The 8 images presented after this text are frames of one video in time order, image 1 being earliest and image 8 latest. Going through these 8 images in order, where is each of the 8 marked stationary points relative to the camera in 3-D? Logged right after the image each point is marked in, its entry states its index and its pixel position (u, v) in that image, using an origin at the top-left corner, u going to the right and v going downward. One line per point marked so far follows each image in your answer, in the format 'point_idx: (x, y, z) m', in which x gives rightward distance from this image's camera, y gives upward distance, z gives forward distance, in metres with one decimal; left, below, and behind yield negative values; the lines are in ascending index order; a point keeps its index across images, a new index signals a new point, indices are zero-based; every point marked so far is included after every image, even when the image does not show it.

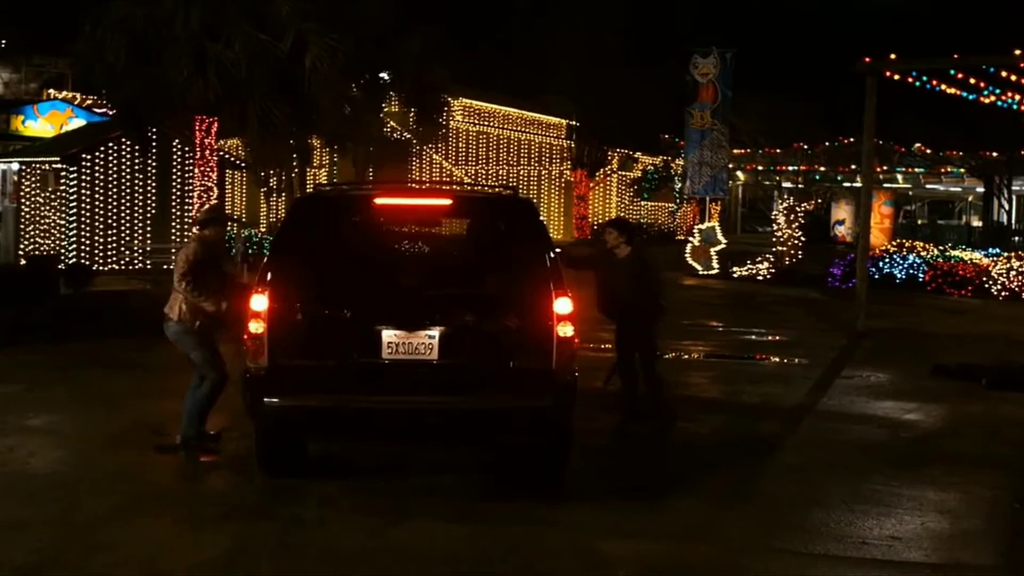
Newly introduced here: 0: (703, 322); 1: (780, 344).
0: (+2.6, -0.5, +17.5) m
1: (+3.1, -0.6, +14.7) m
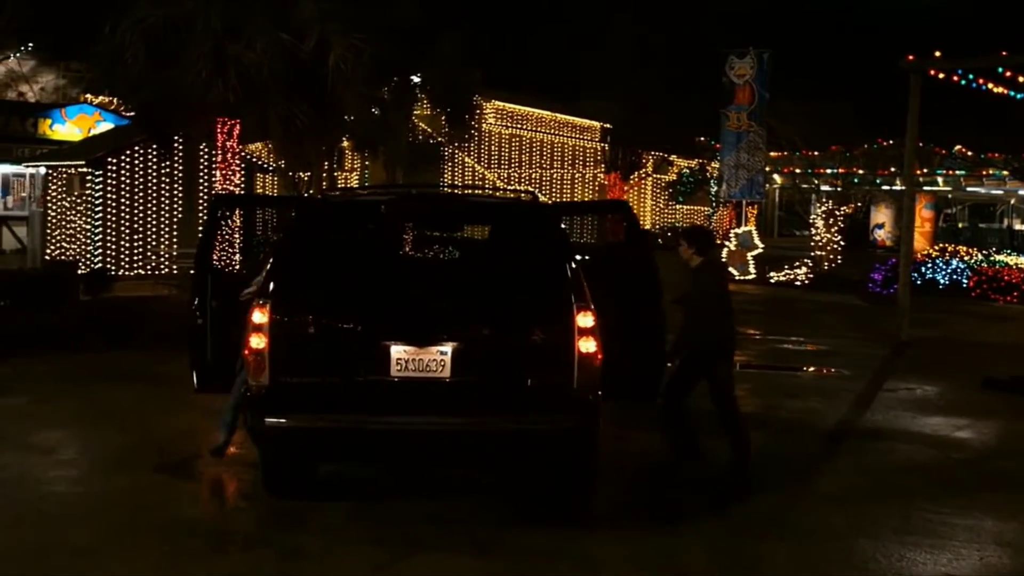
0: (+3.0, -0.5, +16.9) m
1: (+3.4, -0.7, +14.1) m
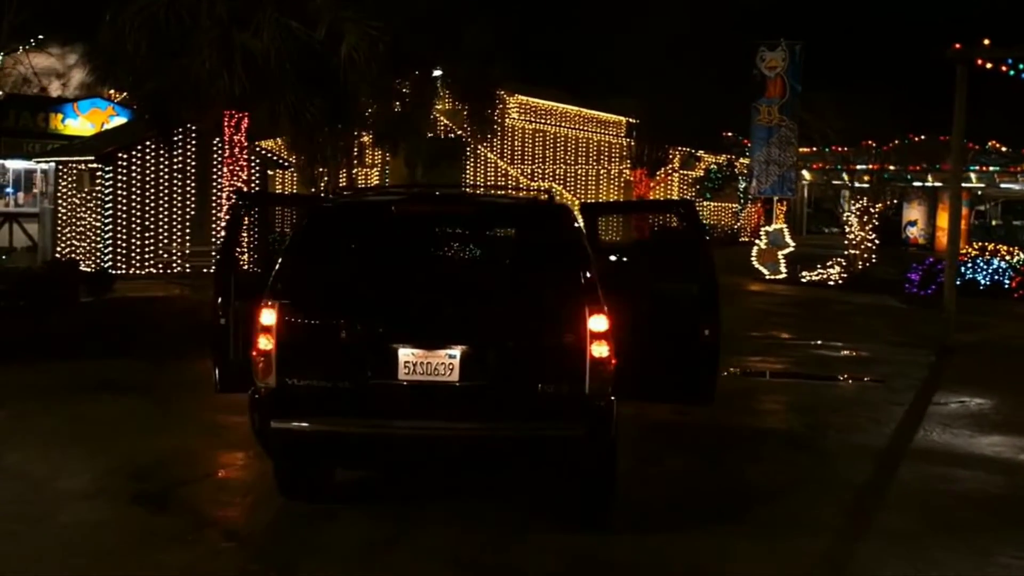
0: (+3.3, -0.6, +16.1) m
1: (+3.7, -0.8, +13.3) m
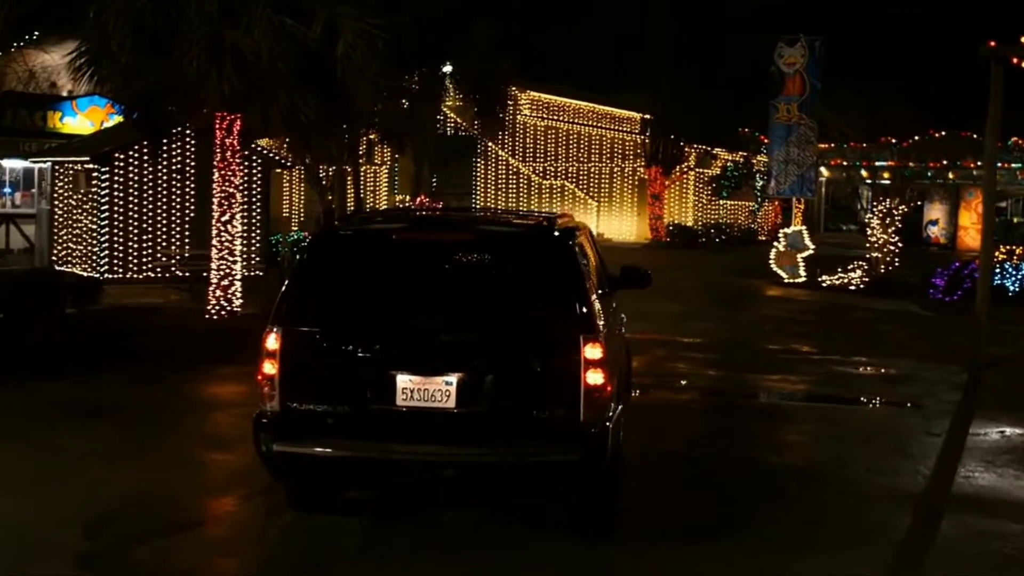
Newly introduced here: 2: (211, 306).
0: (+3.4, -0.7, +15.3) m
1: (+3.7, -0.9, +12.5) m
2: (-3.4, -0.2, +14.4) m
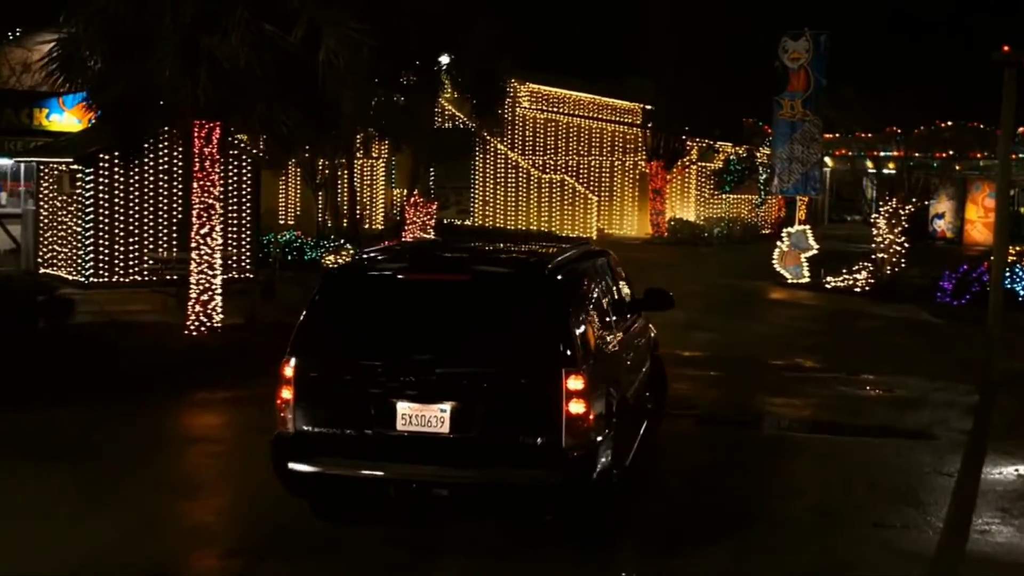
0: (+3.3, -0.8, +14.7) m
1: (+3.6, -1.1, +11.9) m
2: (-3.5, -0.4, +13.8) m
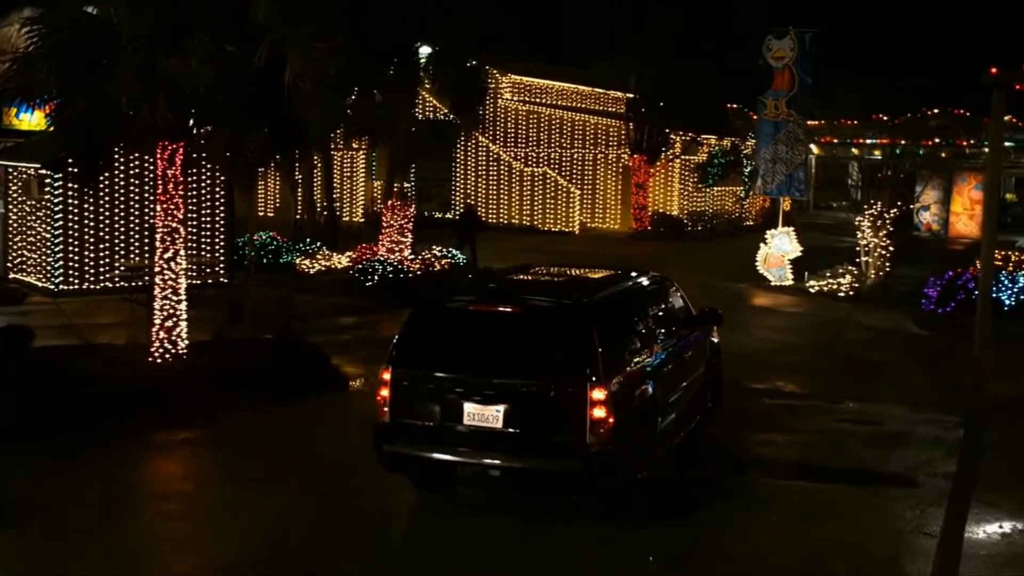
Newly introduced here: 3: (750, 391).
0: (+3.0, -1.1, +14.4) m
1: (+3.4, -1.4, +11.6) m
2: (-3.8, -0.6, +13.4) m
3: (+2.6, -1.1, +13.8) m
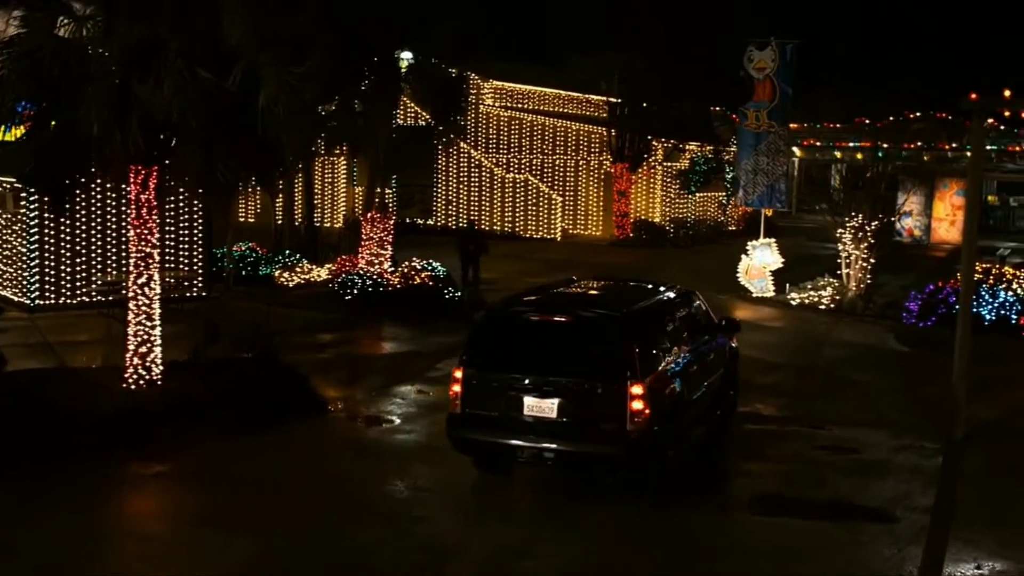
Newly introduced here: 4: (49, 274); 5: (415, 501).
0: (+2.8, -1.3, +14.3) m
1: (+3.1, -1.6, +11.5) m
2: (-4.0, -0.9, +13.2) m
3: (+2.4, -1.4, +13.7) m
4: (-7.4, +0.2, +20.0) m
5: (-0.8, -1.7, +10.3) m
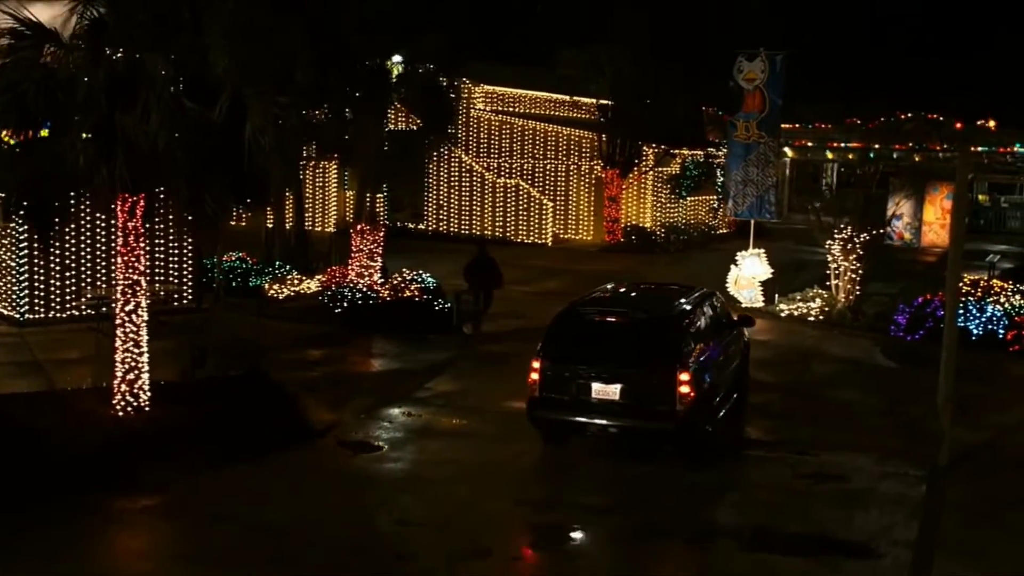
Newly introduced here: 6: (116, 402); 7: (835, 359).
0: (+2.6, -1.6, +14.4) m
1: (+3.0, -1.9, +11.6) m
2: (-4.2, -1.2, +13.3) m
3: (+2.2, -1.7, +13.8) m
4: (-7.5, 0.0, +20.0) m
5: (-0.9, -2.0, +10.3) m
6: (-4.2, -1.2, +13.2) m
7: (+4.9, -1.1, +19.0) m
